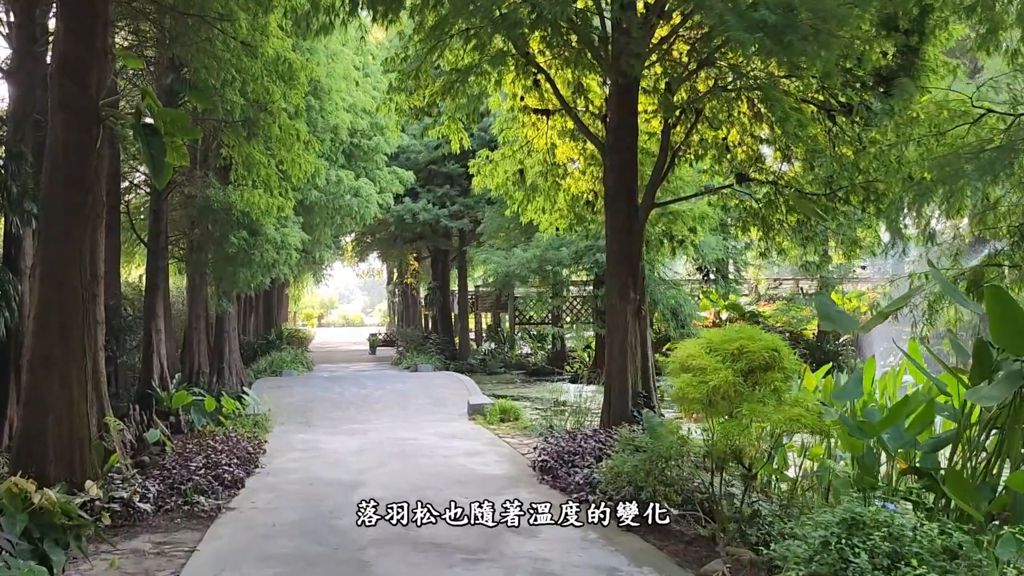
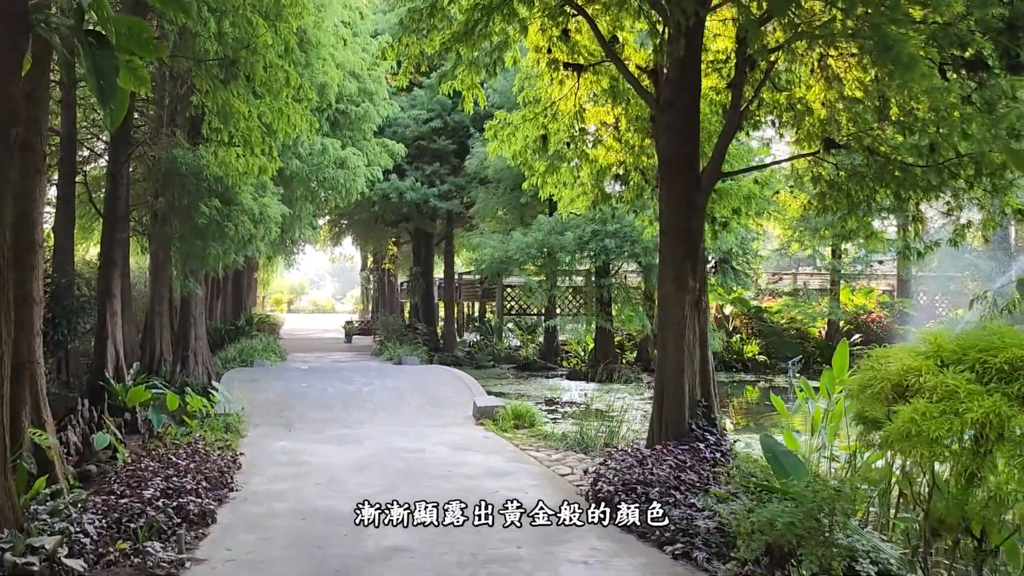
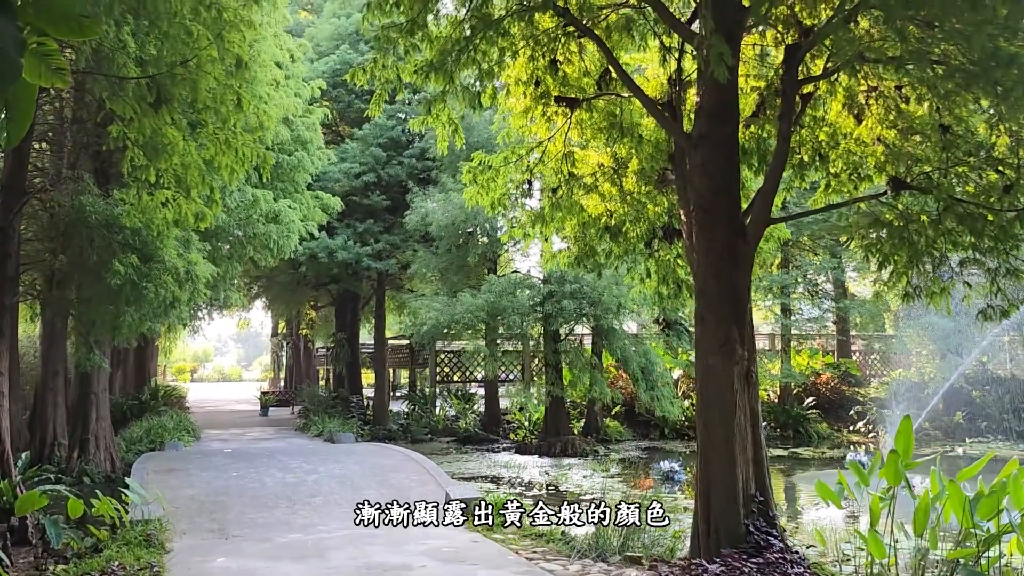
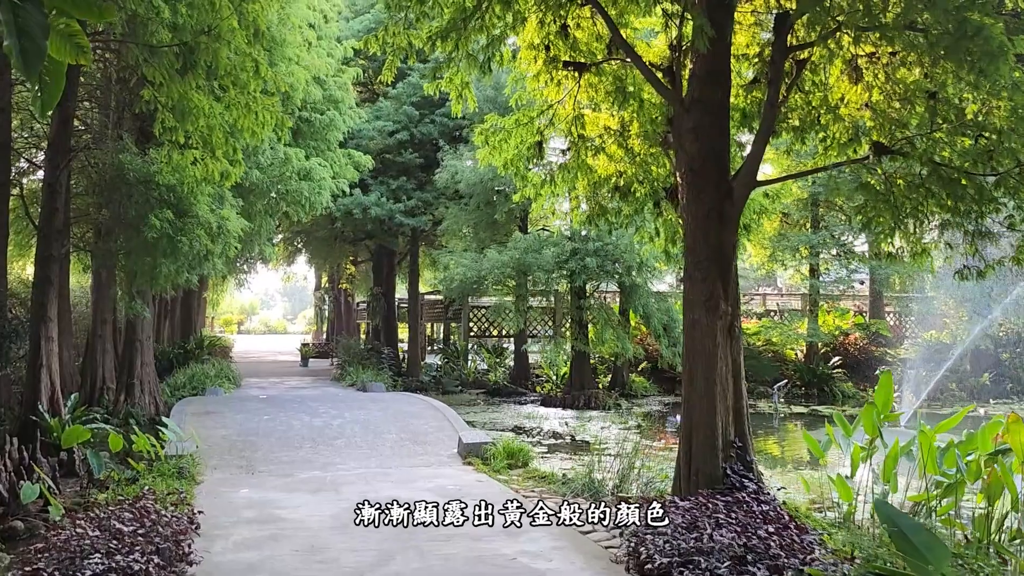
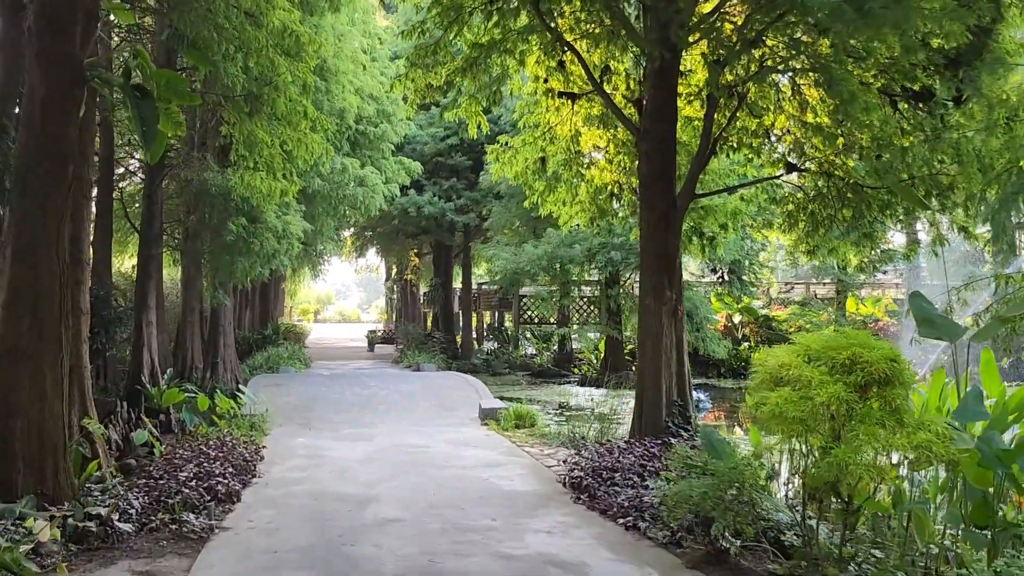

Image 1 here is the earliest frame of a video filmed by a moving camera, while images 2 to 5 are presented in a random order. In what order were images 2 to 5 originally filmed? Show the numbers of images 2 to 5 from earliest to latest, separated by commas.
5, 2, 4, 3
